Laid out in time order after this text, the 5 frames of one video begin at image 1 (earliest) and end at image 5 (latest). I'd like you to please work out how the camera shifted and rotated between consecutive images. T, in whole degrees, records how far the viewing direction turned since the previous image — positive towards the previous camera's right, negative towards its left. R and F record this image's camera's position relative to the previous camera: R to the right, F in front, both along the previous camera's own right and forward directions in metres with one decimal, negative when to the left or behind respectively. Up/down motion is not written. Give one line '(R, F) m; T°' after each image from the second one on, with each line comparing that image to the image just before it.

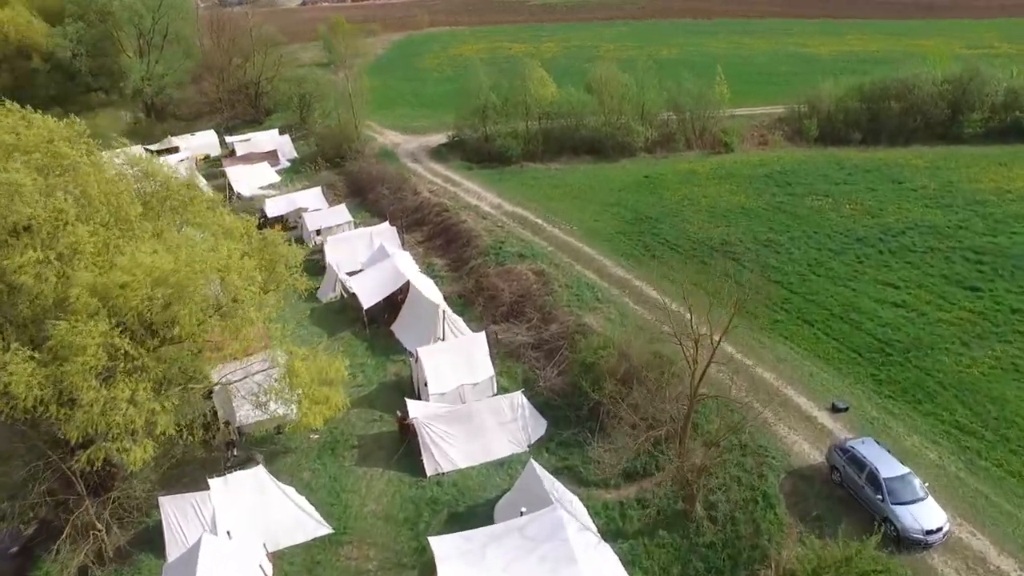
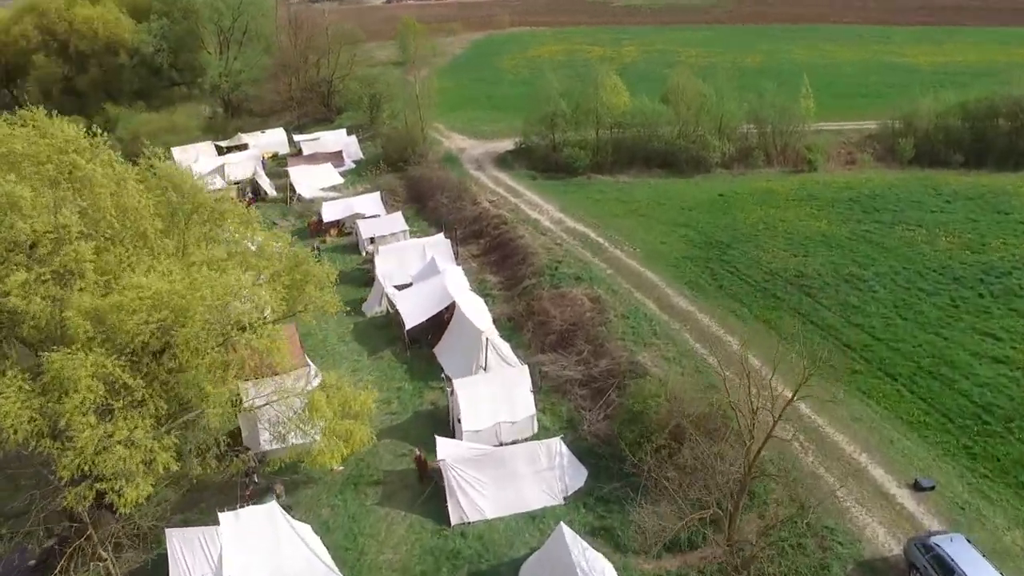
(+0.7, +1.9) m; -5°
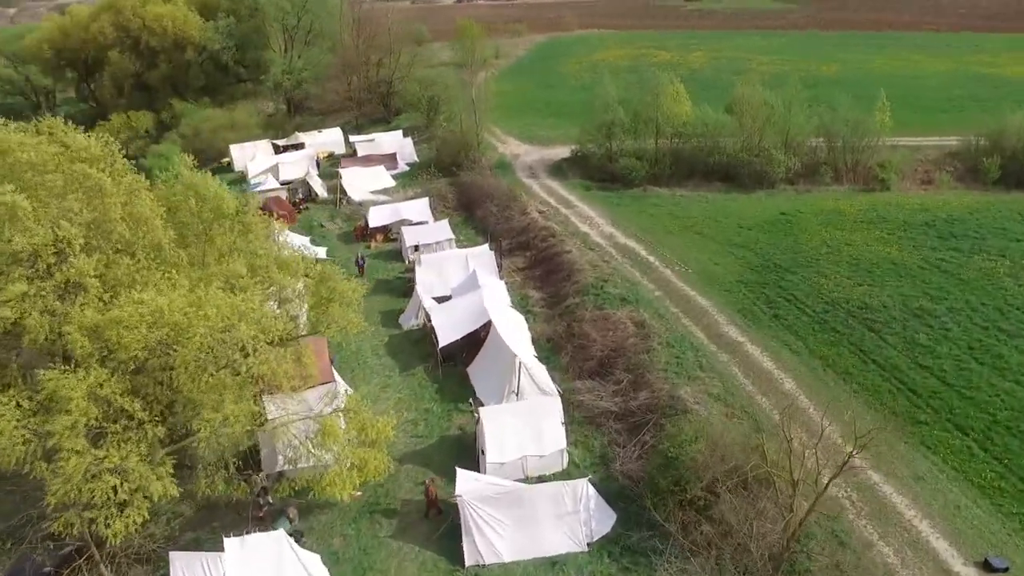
(+0.7, +1.4) m; -4°
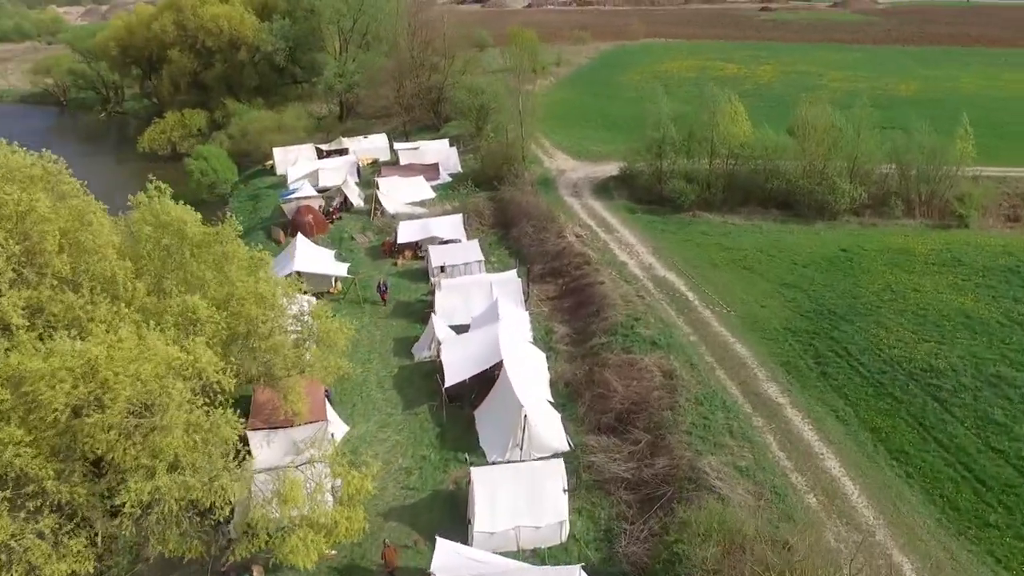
(+1.4, +2.5) m; -5°
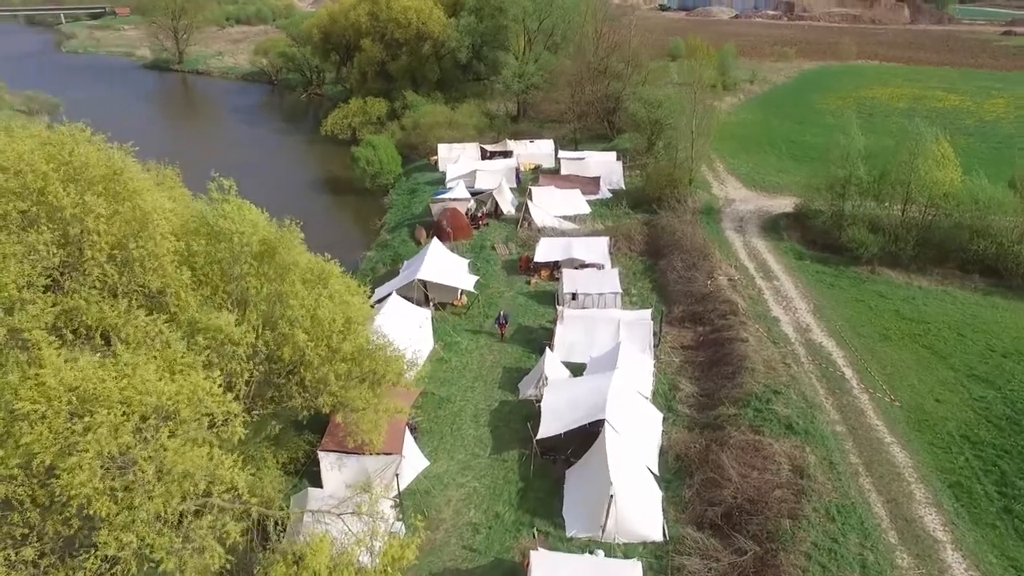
(+1.4, +2.8) m; -12°
